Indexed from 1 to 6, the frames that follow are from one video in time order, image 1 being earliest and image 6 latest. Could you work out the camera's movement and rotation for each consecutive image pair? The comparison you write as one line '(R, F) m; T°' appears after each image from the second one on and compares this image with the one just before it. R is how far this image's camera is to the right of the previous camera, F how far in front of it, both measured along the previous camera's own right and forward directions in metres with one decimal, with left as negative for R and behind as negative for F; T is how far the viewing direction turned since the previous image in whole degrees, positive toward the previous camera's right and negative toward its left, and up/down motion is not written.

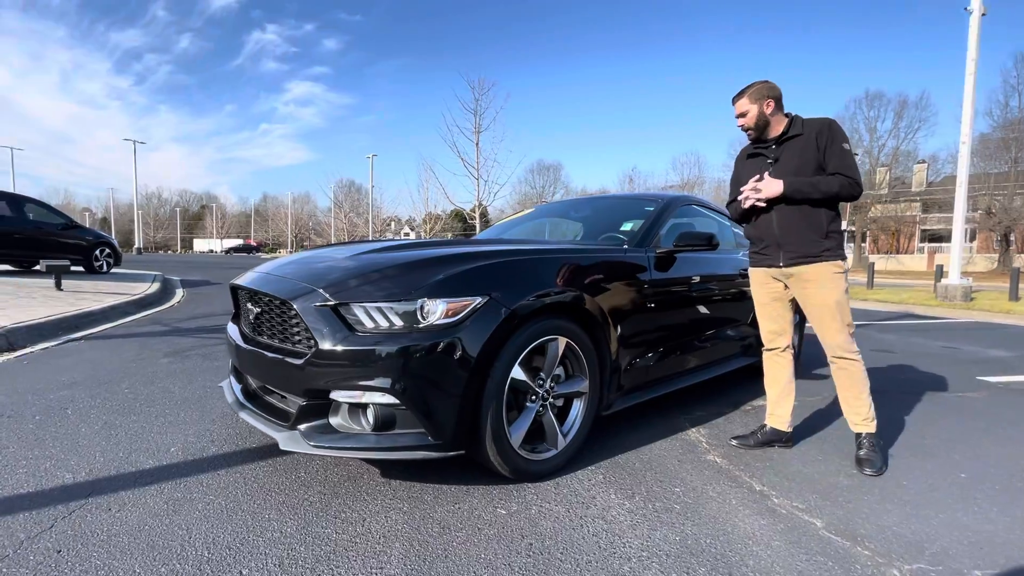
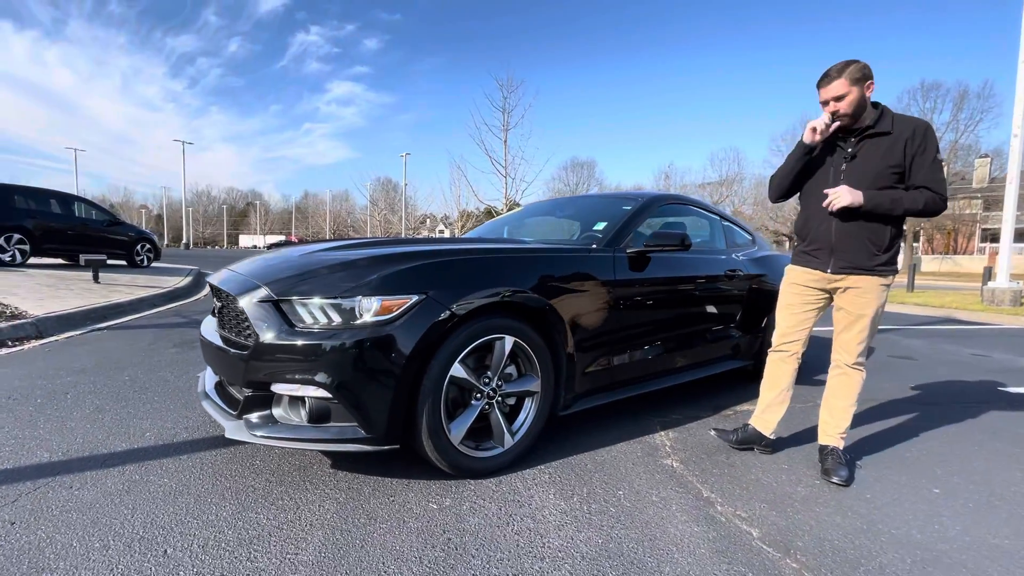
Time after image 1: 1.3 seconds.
(+0.4, 0.0) m; -4°
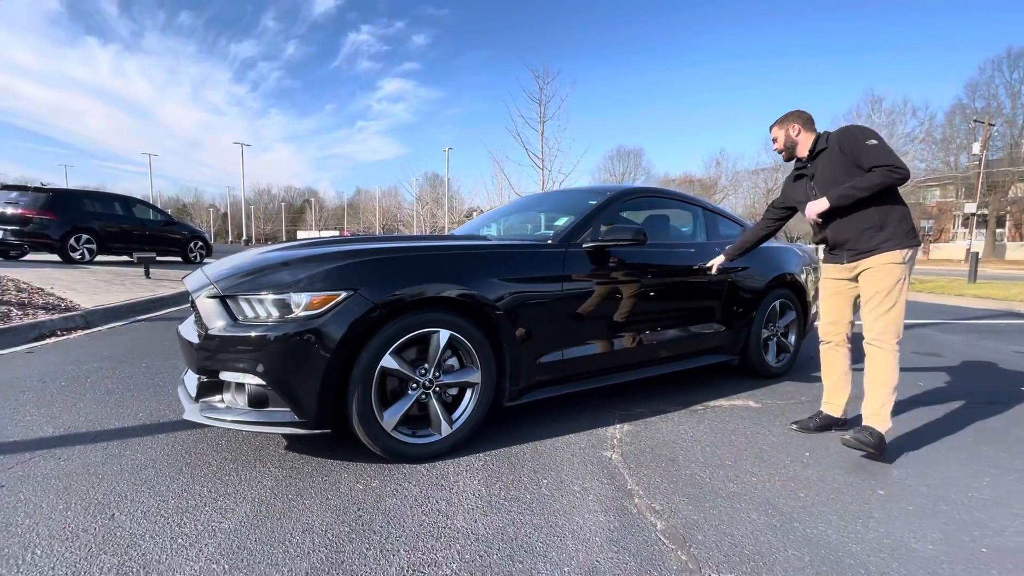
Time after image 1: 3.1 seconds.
(+0.6, -0.1) m; -6°
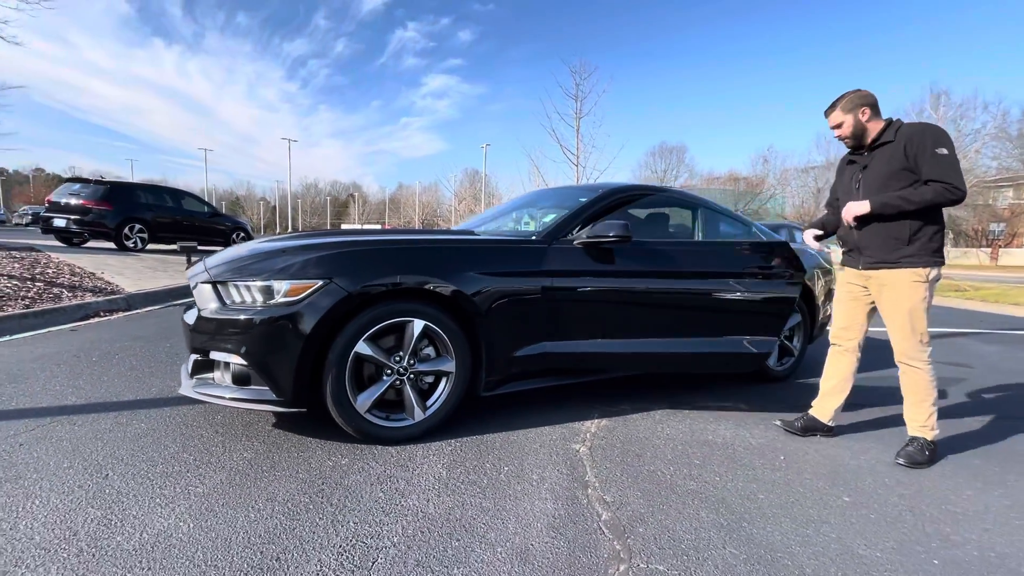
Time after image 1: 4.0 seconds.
(+0.4, -0.1) m; -5°
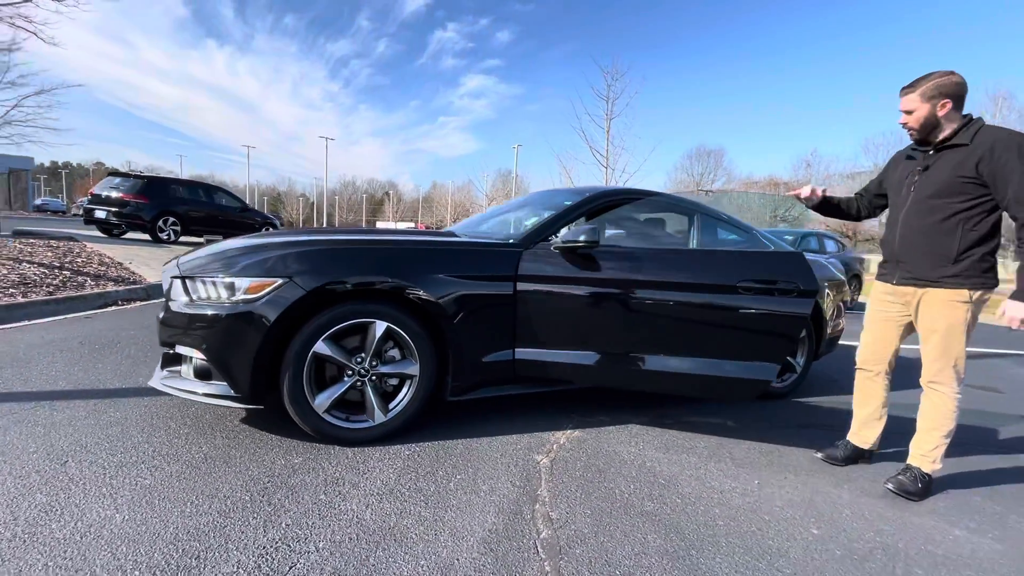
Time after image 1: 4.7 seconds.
(+0.4, +0.1) m; -4°
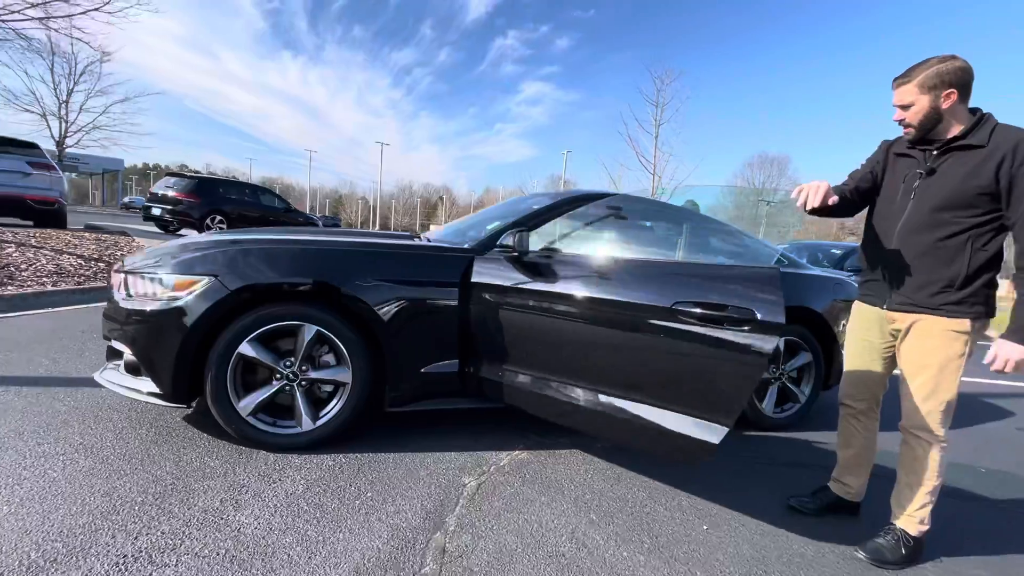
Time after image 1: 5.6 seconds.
(+0.6, +0.2) m; -7°
